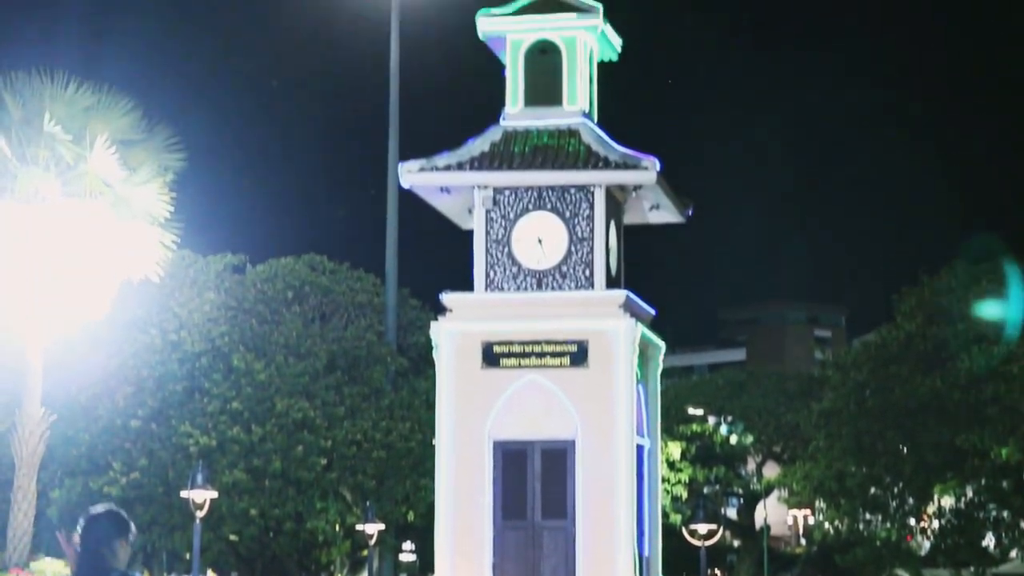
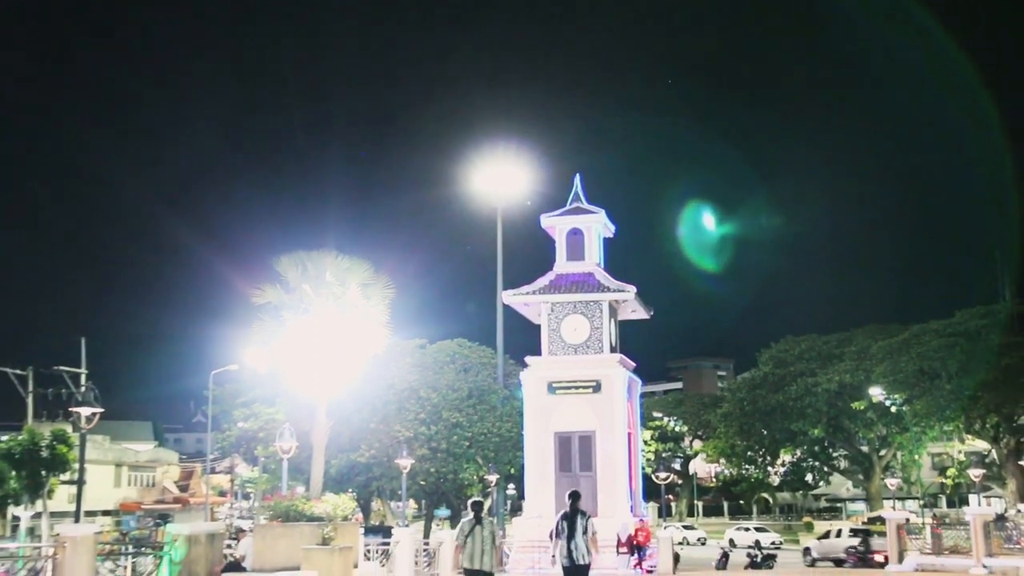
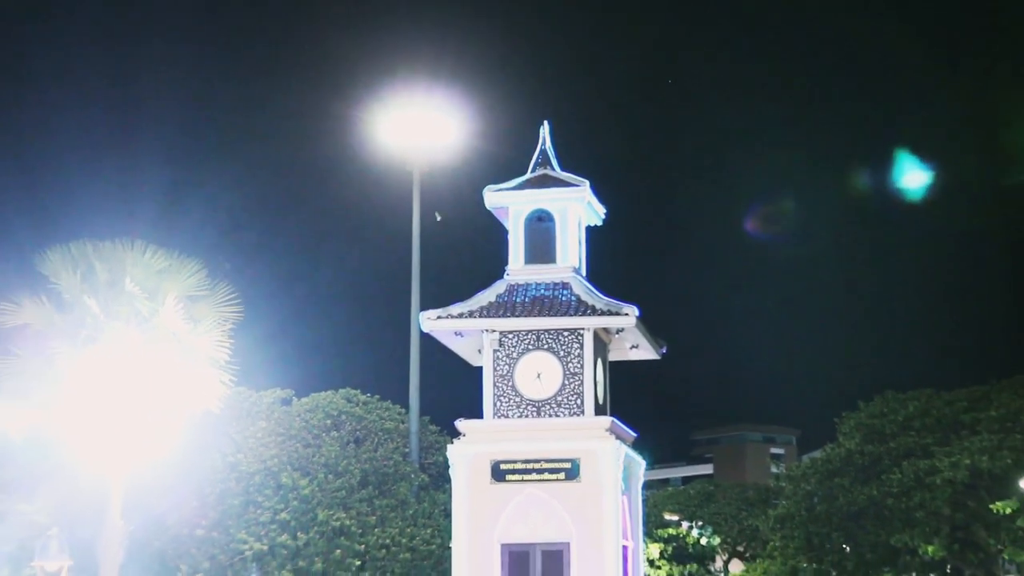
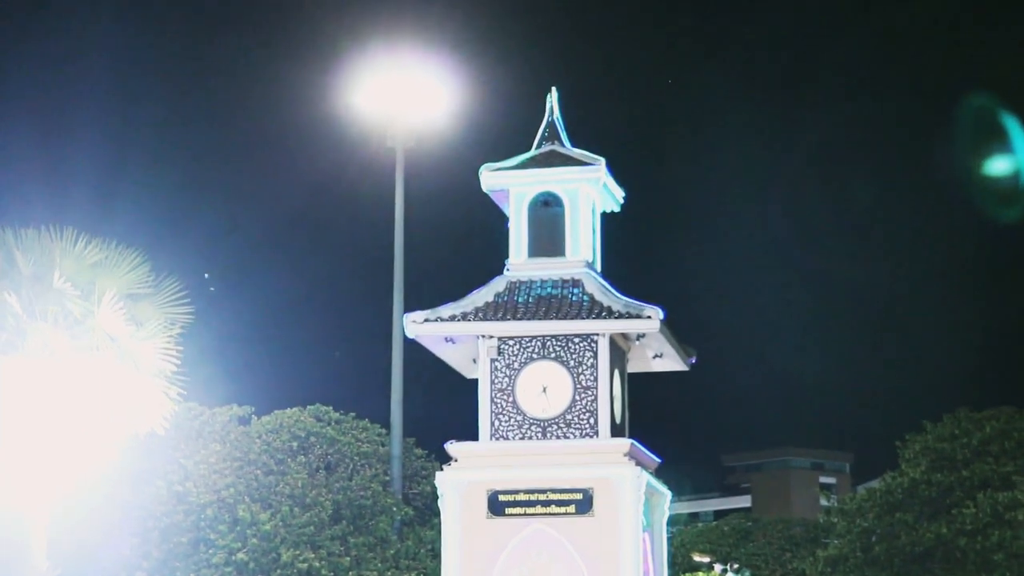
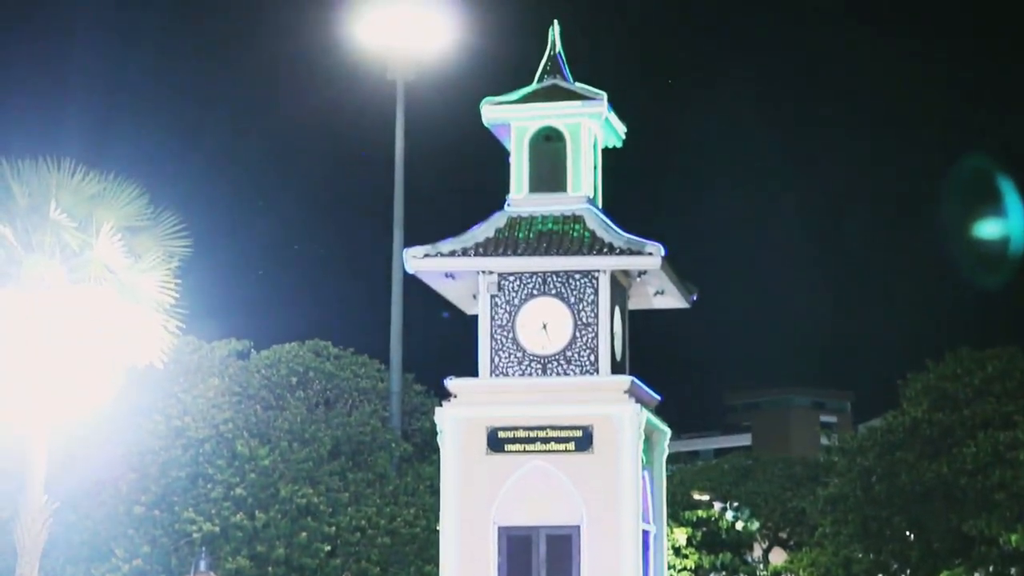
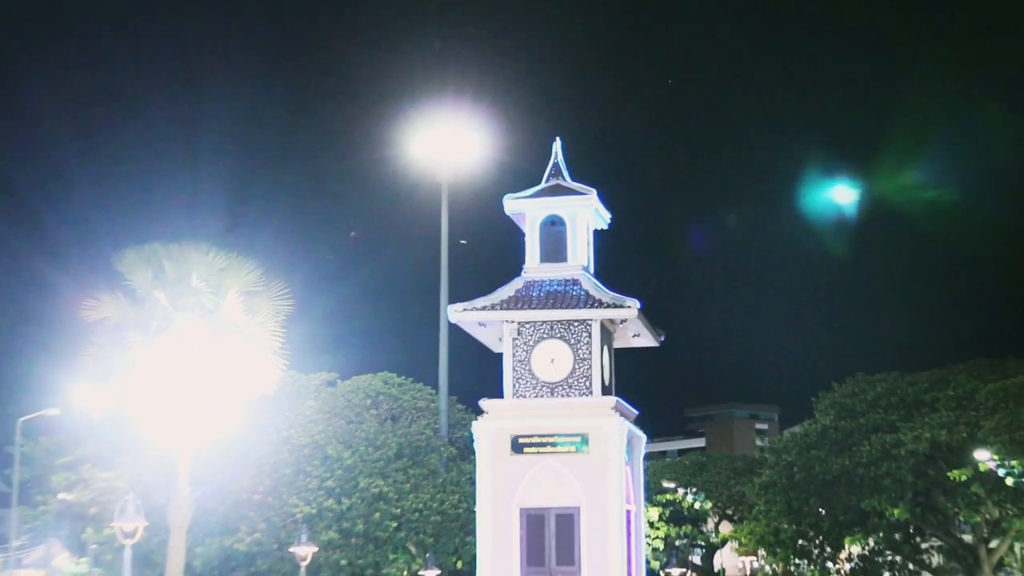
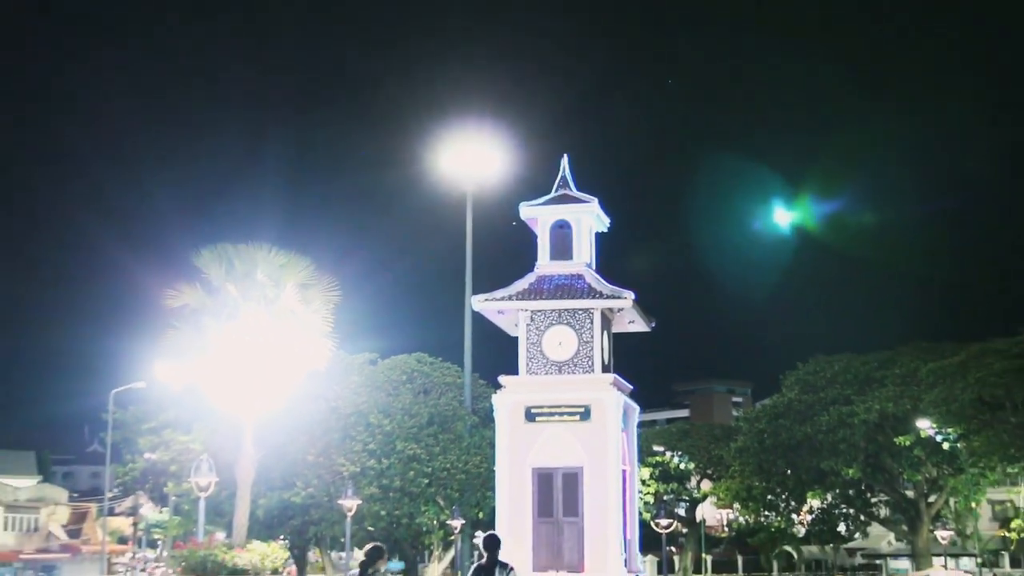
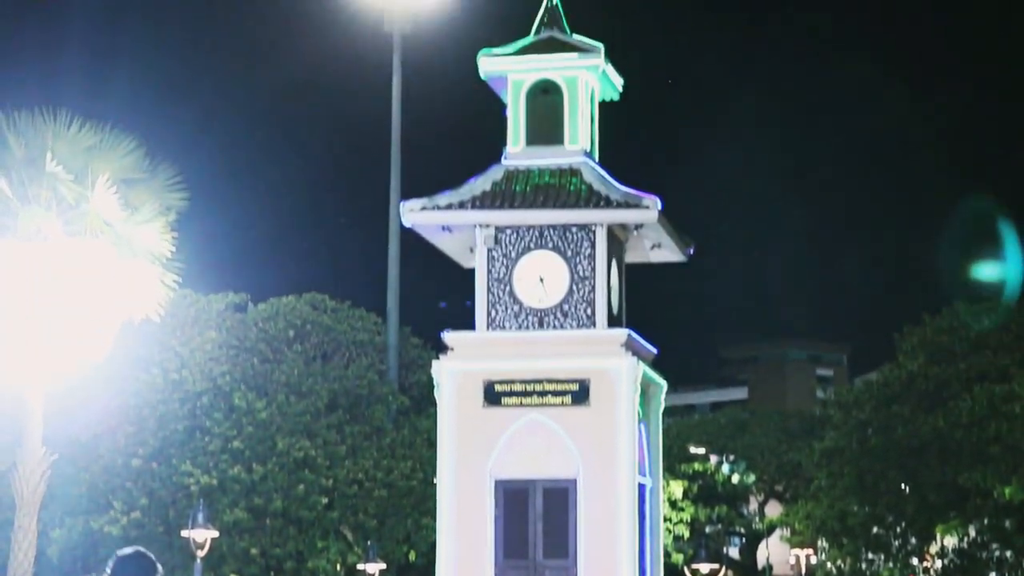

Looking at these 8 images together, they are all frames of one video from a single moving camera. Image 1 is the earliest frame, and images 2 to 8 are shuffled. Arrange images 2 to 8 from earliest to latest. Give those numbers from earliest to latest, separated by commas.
8, 5, 4, 3, 6, 7, 2
